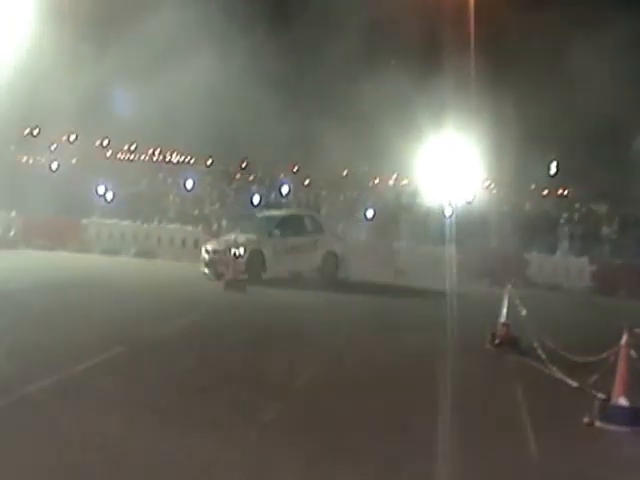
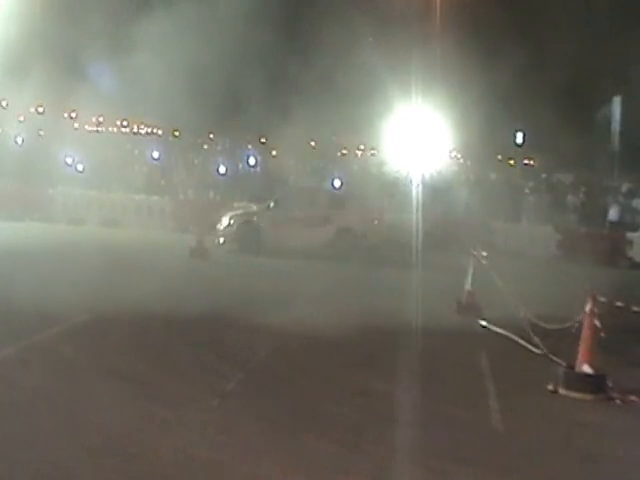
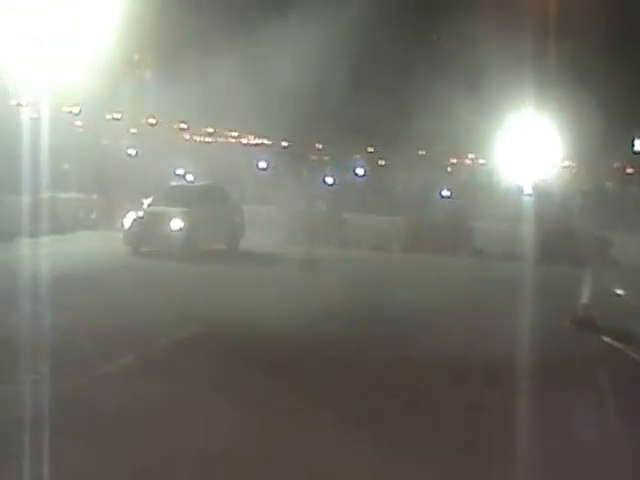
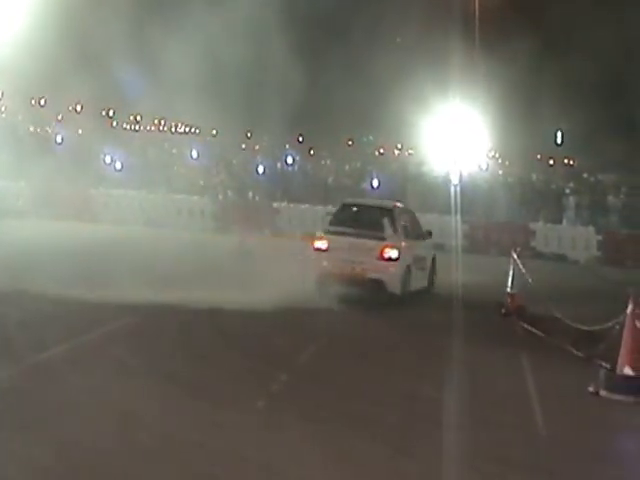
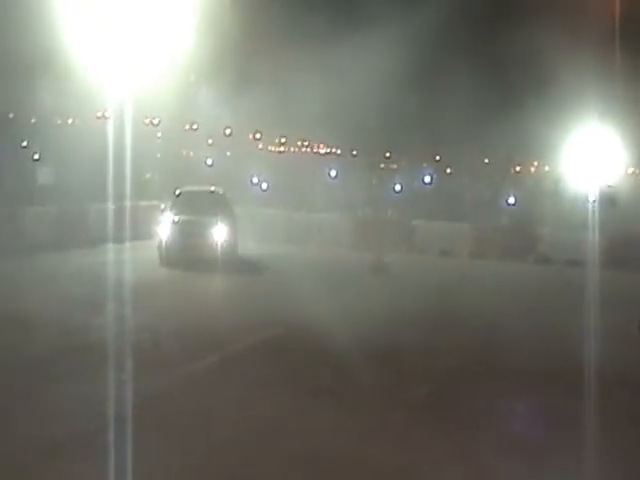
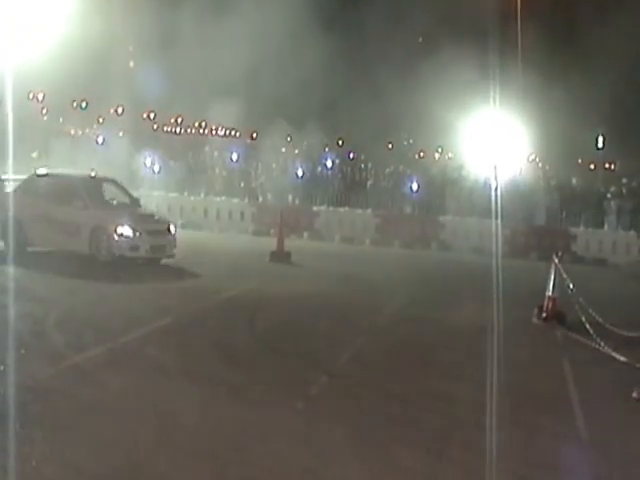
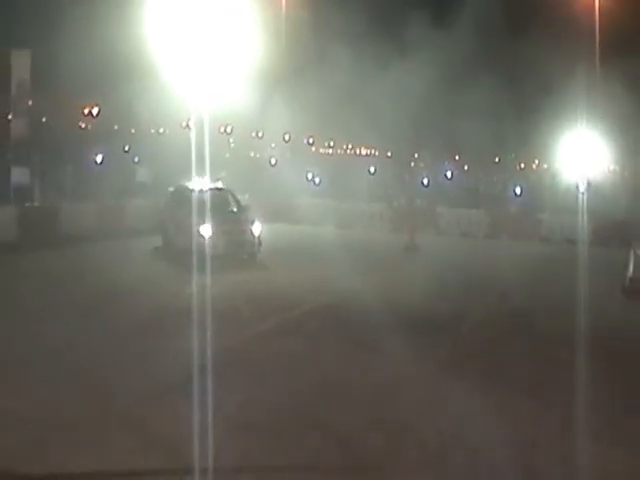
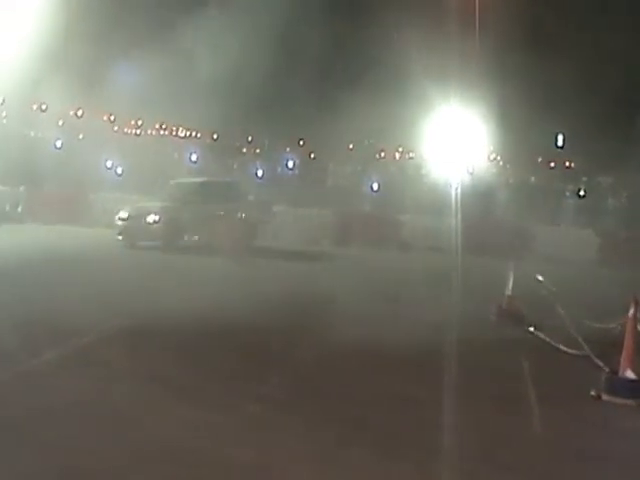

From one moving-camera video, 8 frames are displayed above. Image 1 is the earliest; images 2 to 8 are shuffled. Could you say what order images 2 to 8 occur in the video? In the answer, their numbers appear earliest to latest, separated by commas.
6, 4, 2, 8, 3, 5, 7
